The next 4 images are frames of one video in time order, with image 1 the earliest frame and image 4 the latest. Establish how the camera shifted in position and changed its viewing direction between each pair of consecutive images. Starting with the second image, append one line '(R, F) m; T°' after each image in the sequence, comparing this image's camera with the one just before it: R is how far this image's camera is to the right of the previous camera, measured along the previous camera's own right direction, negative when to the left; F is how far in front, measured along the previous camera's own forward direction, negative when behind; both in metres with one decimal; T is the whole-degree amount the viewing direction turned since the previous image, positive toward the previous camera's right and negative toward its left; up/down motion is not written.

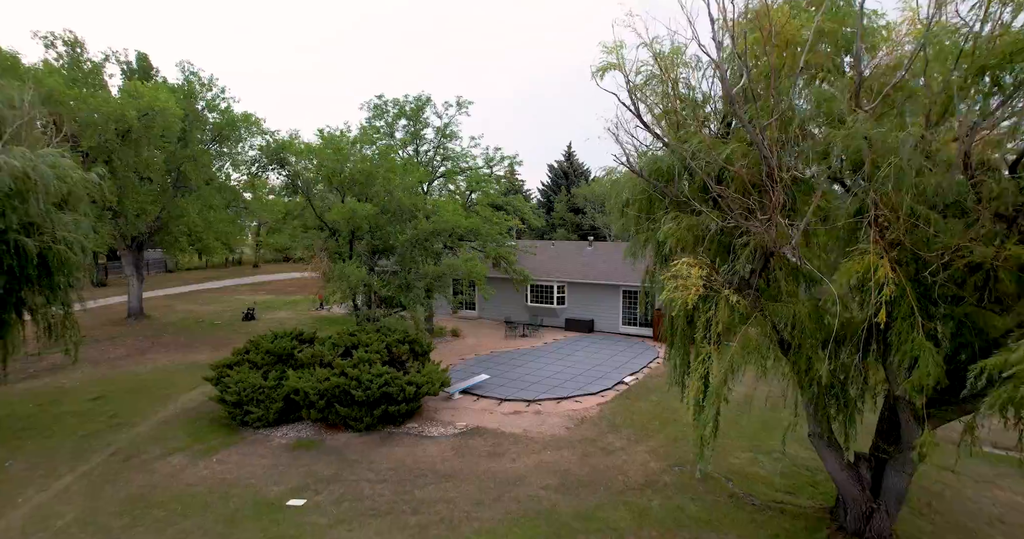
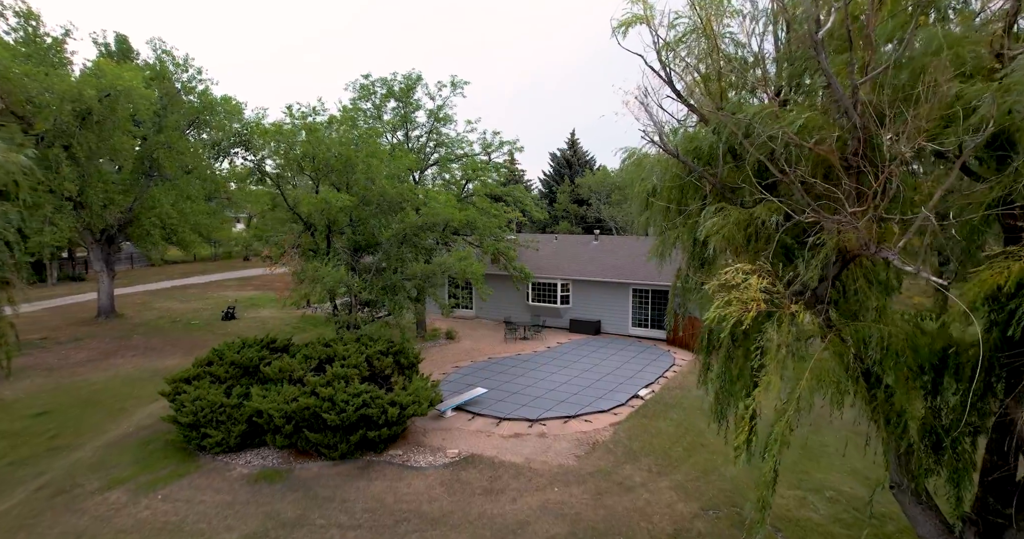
(0.0, +1.6) m; 0°
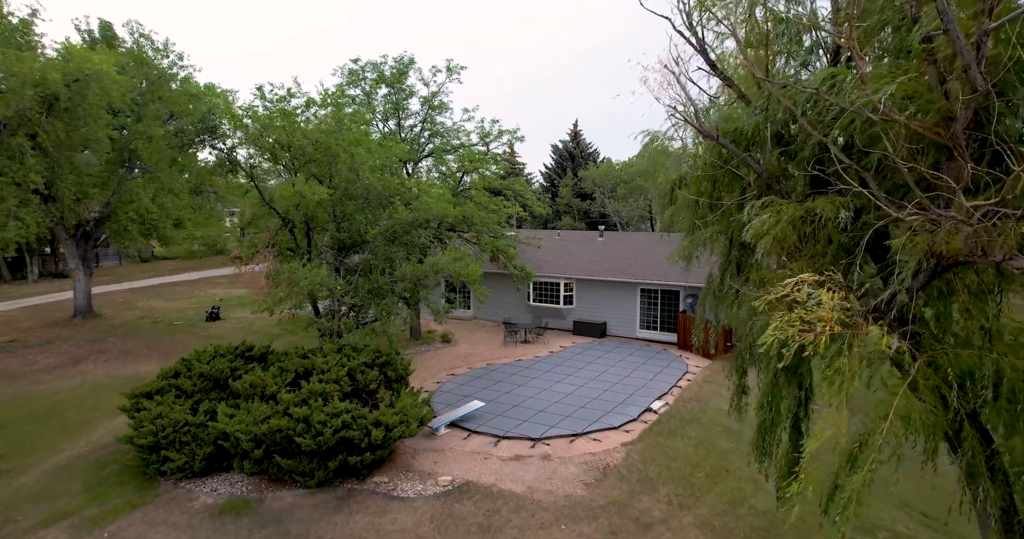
(0.0, +1.1) m; 0°
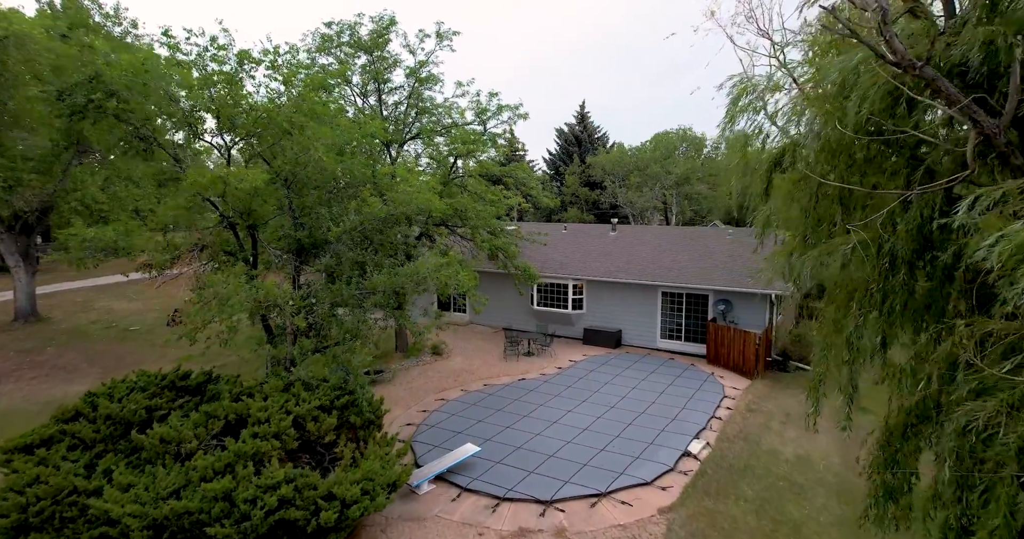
(-0.1, +2.3) m; 0°
